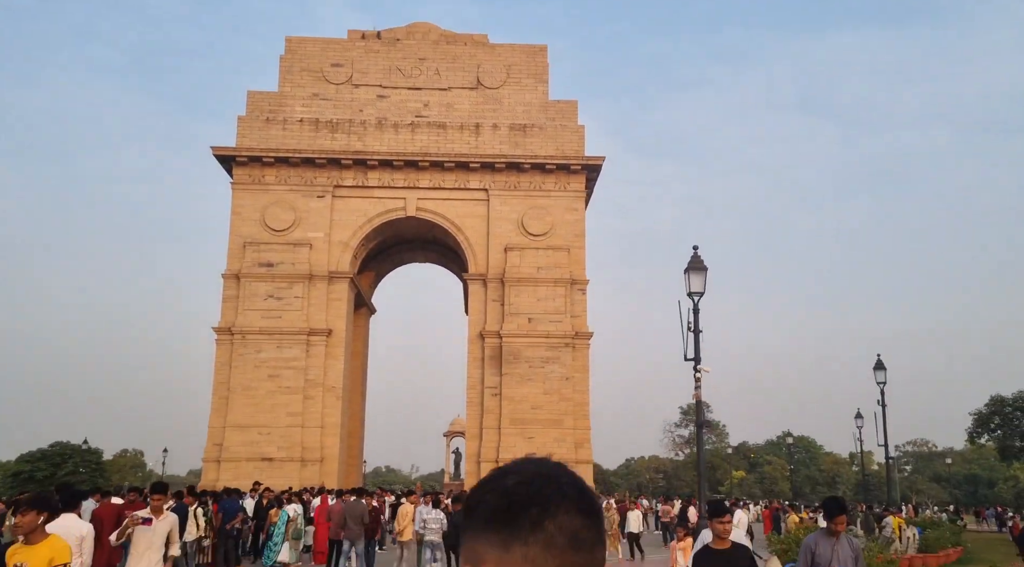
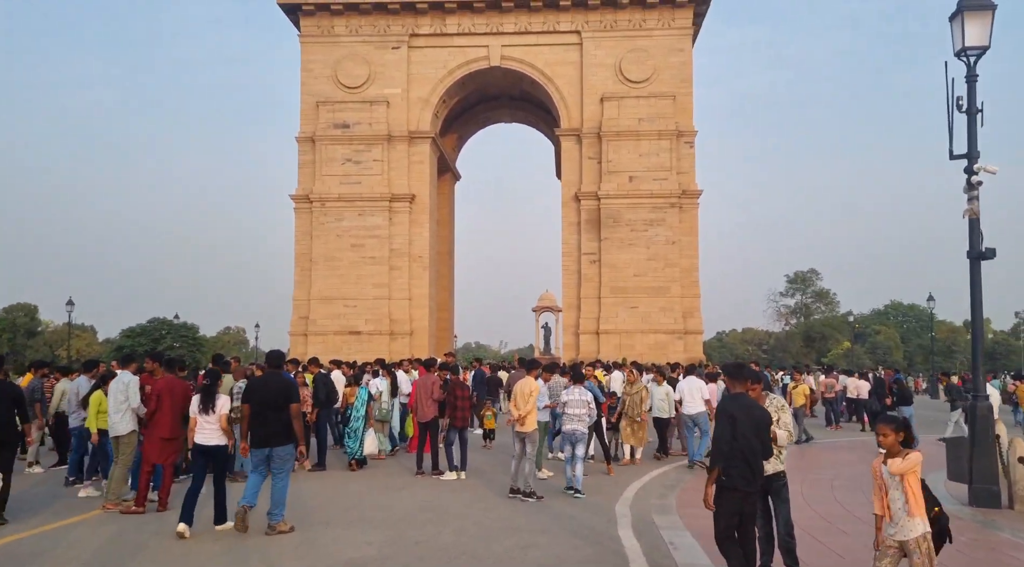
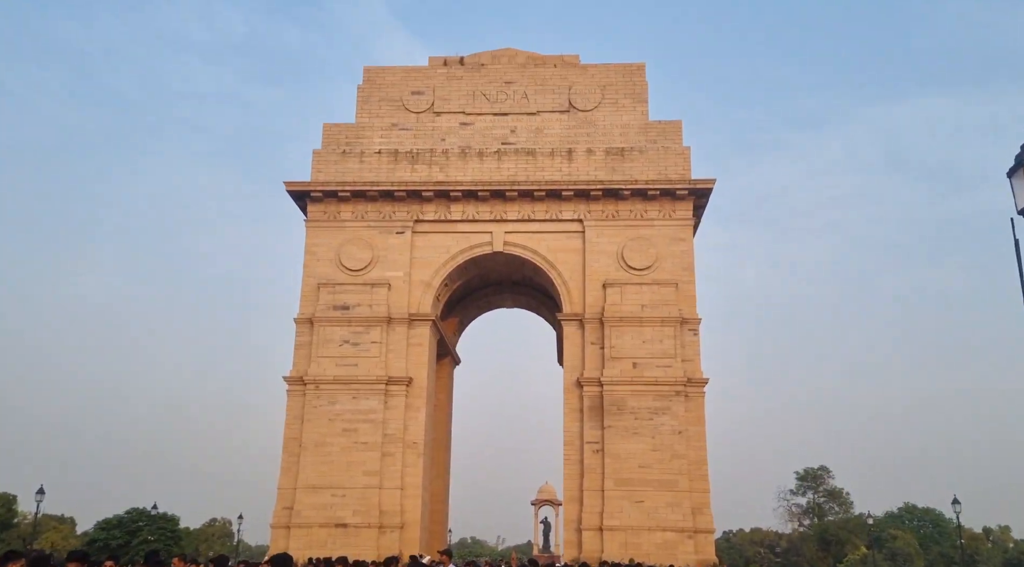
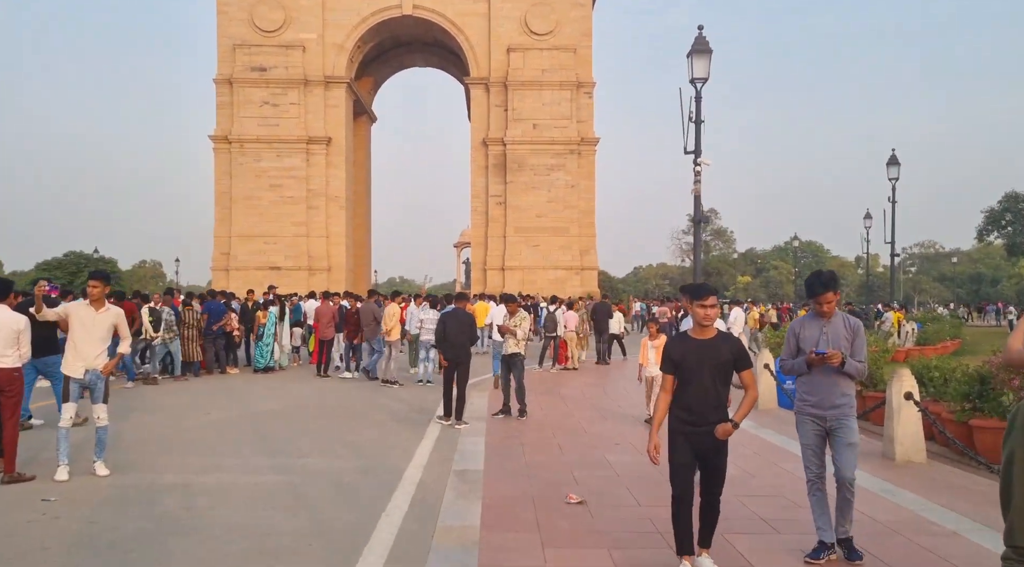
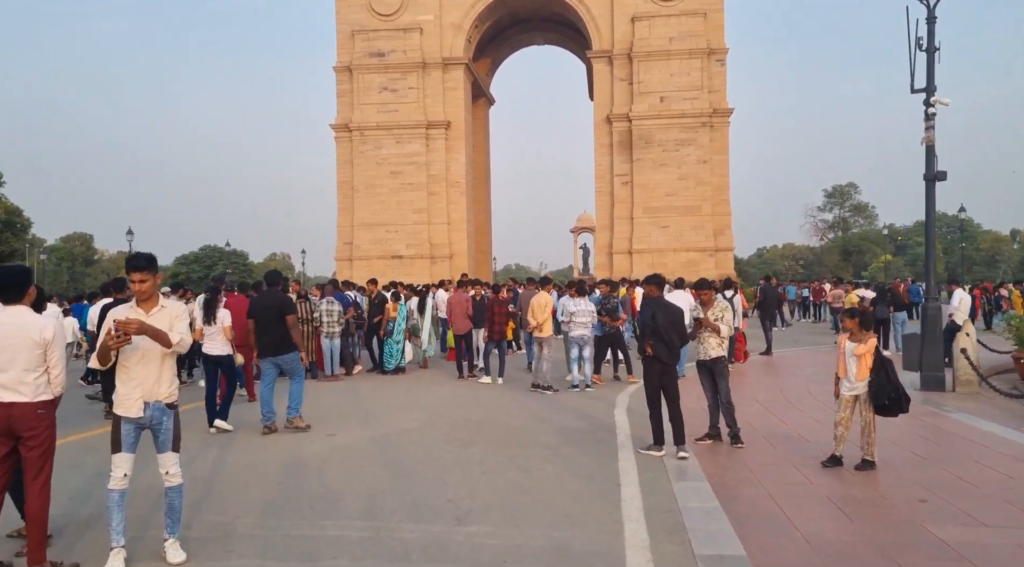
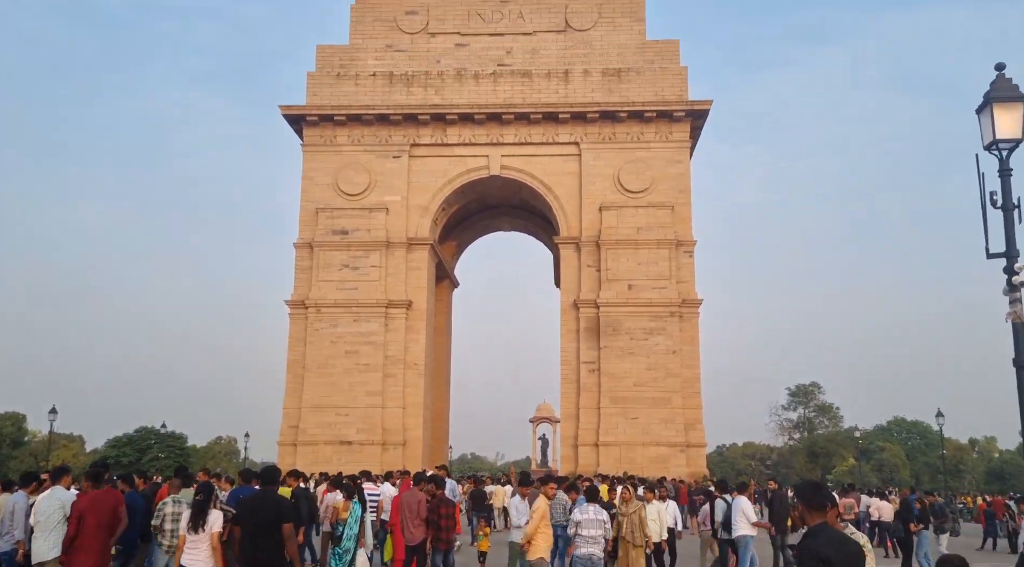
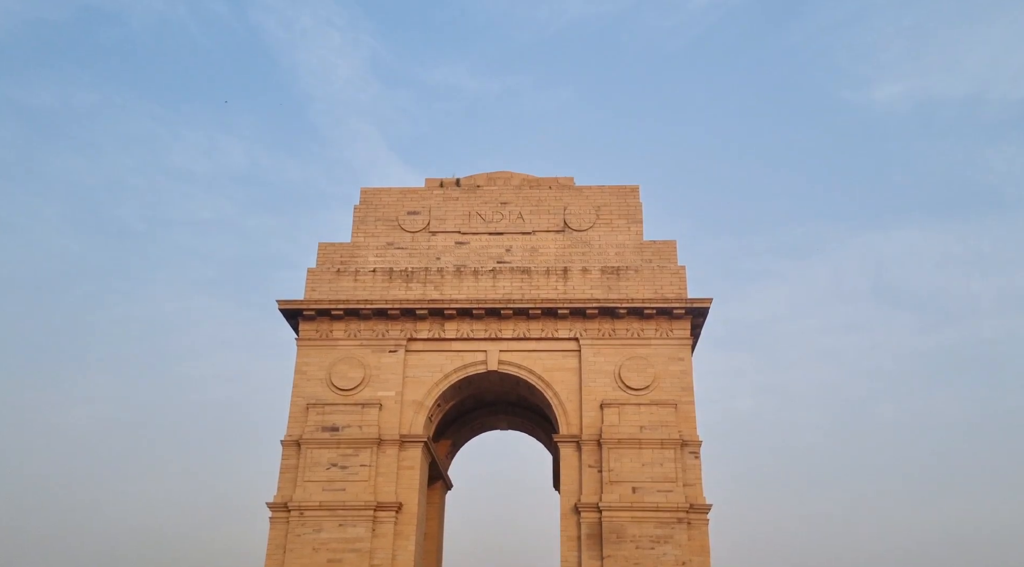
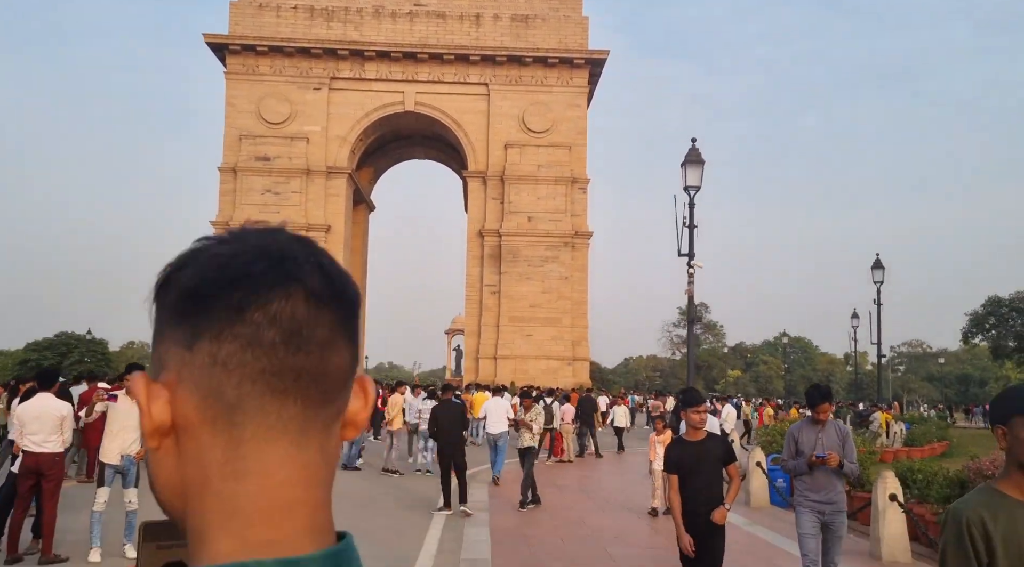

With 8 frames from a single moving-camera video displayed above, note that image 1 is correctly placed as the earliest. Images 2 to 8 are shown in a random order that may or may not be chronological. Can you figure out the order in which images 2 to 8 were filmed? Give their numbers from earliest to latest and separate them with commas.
8, 4, 5, 2, 6, 3, 7
